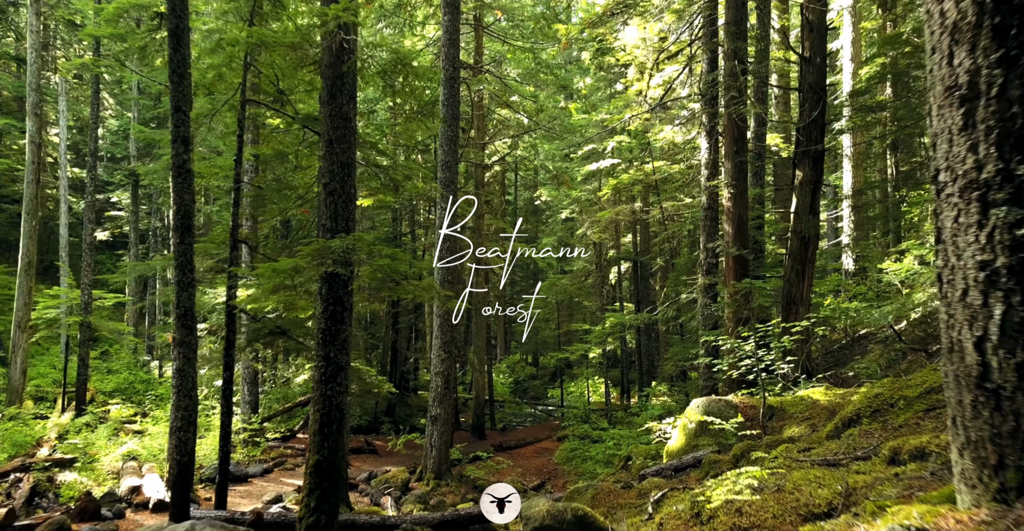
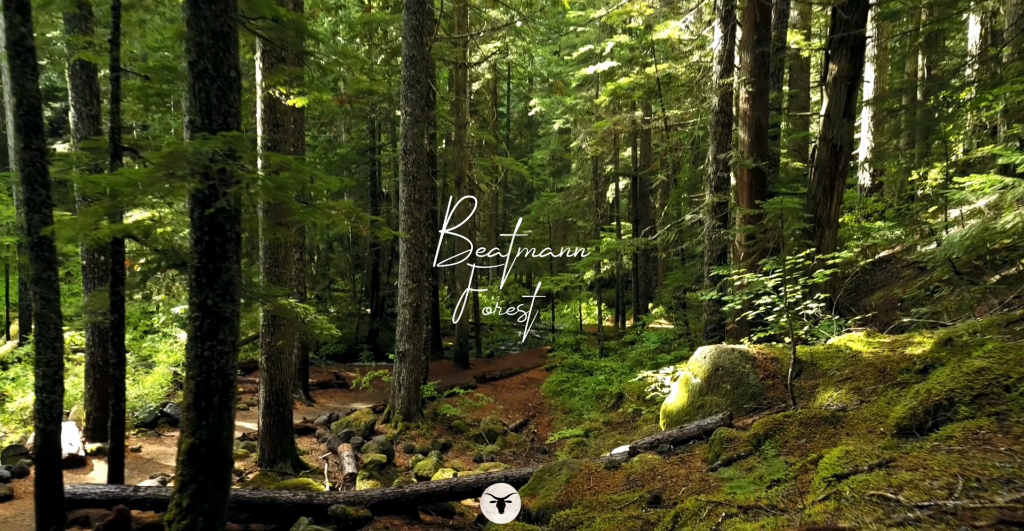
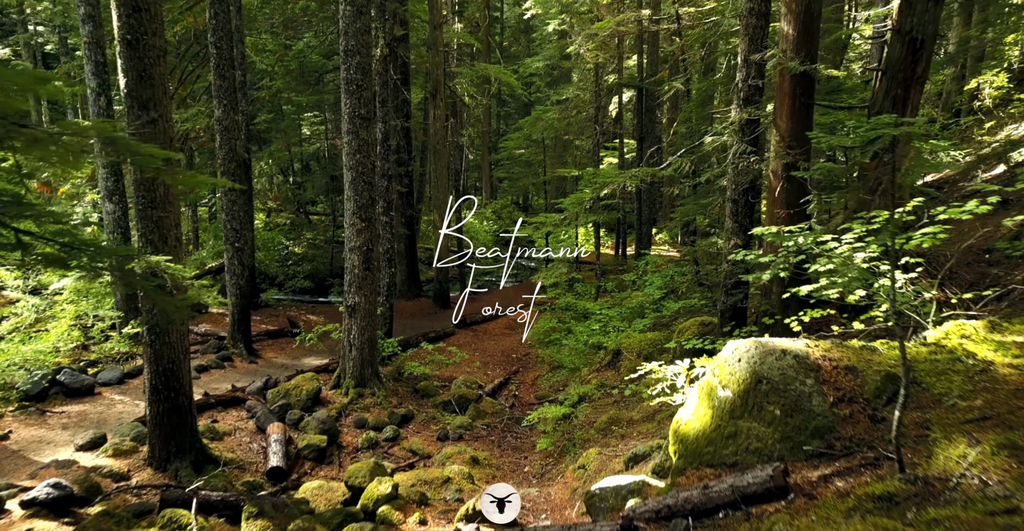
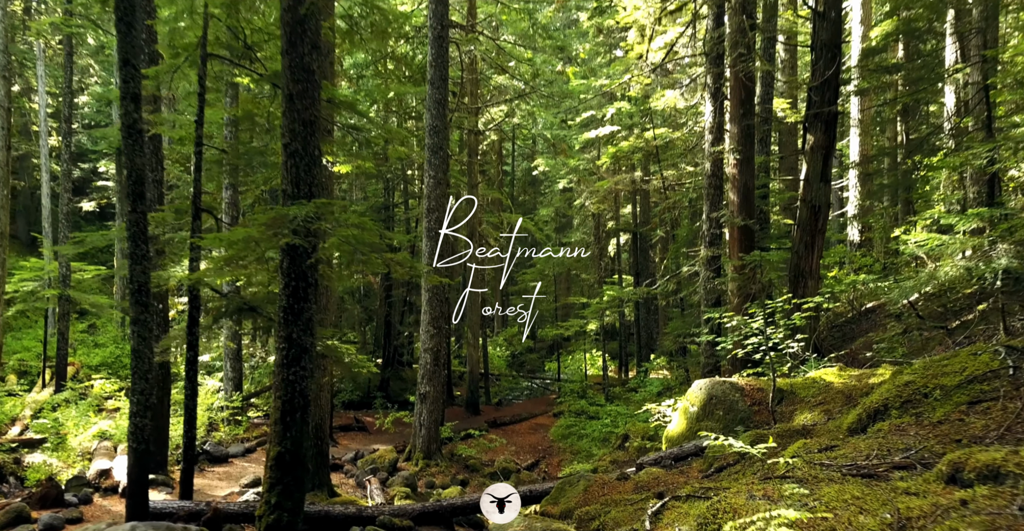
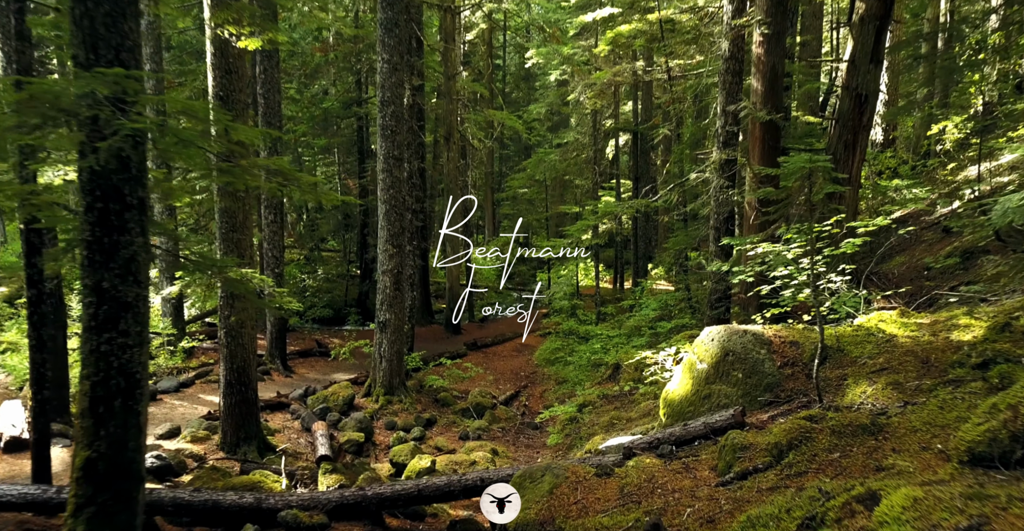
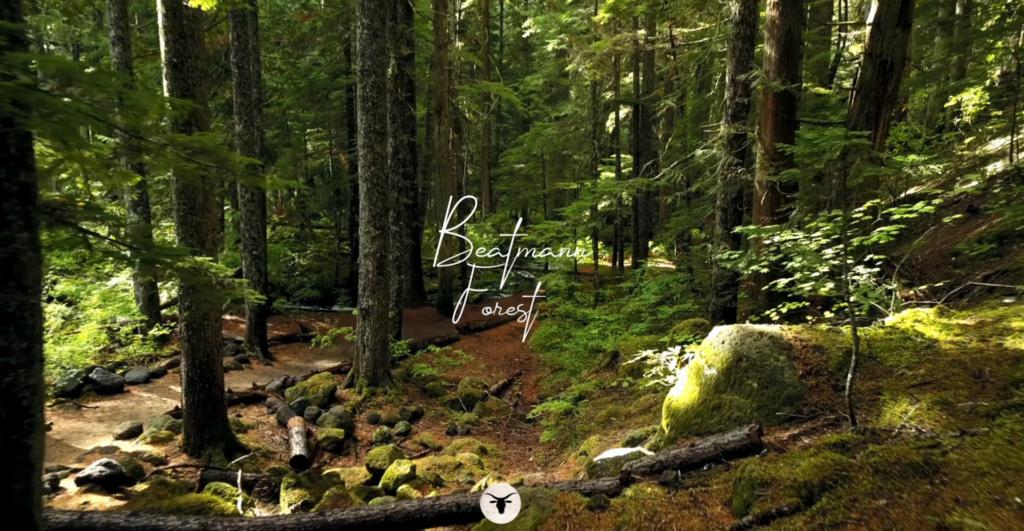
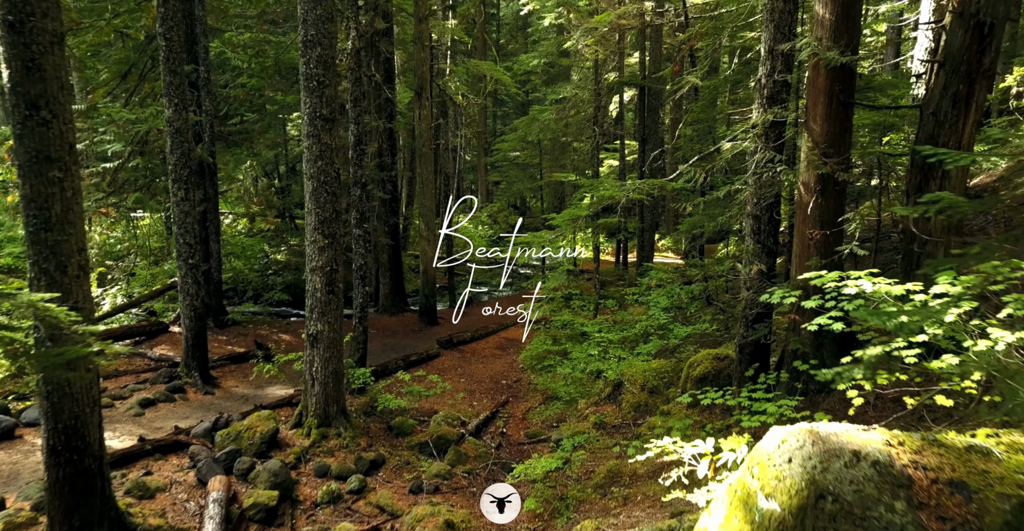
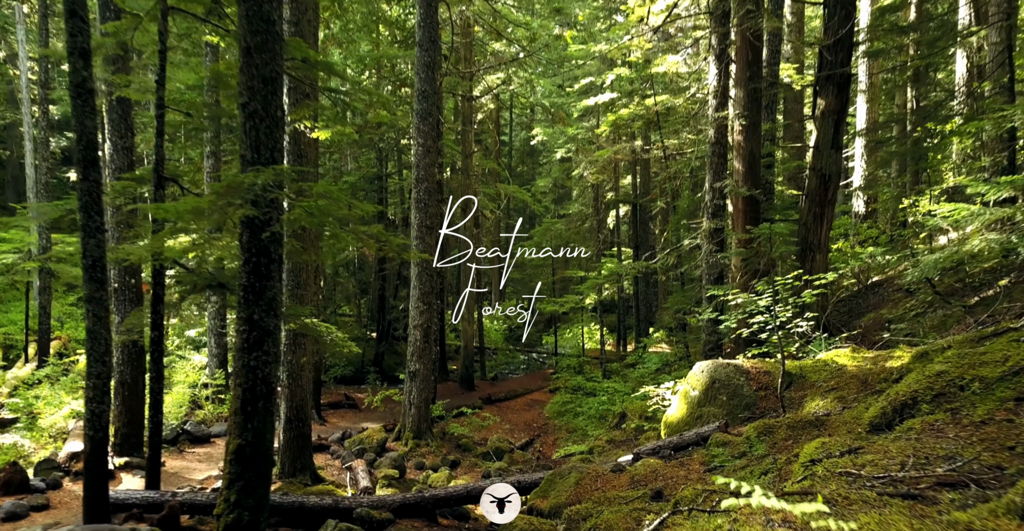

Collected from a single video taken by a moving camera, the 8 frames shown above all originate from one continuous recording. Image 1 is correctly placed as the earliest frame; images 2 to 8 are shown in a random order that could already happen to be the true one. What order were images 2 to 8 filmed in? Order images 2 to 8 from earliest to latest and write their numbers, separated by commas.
4, 8, 2, 5, 6, 3, 7
